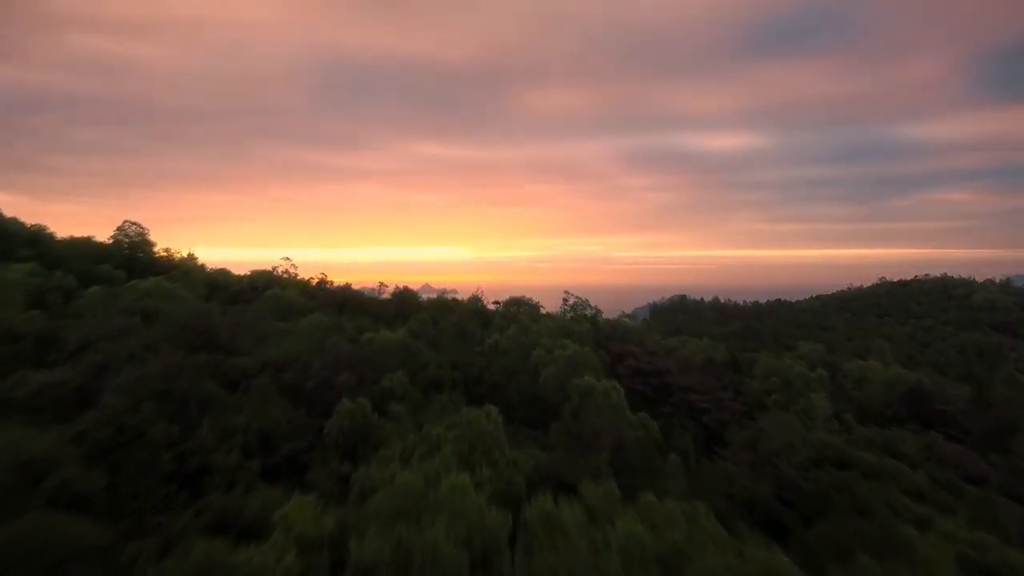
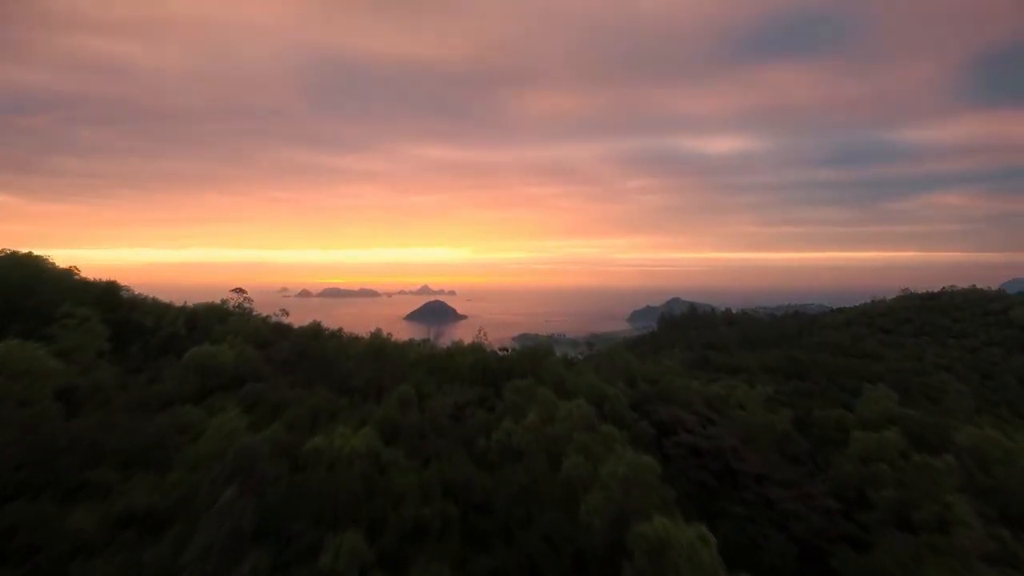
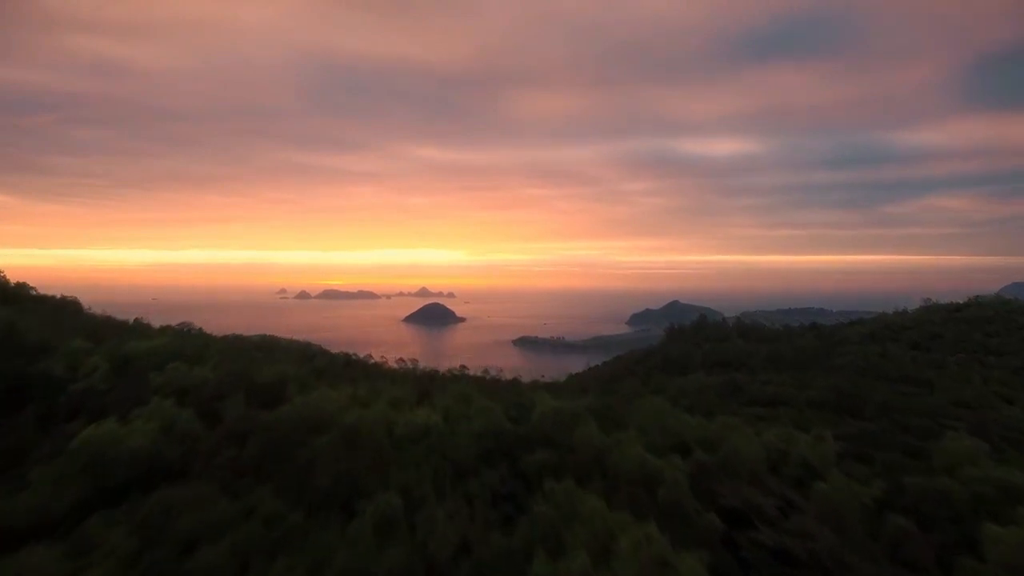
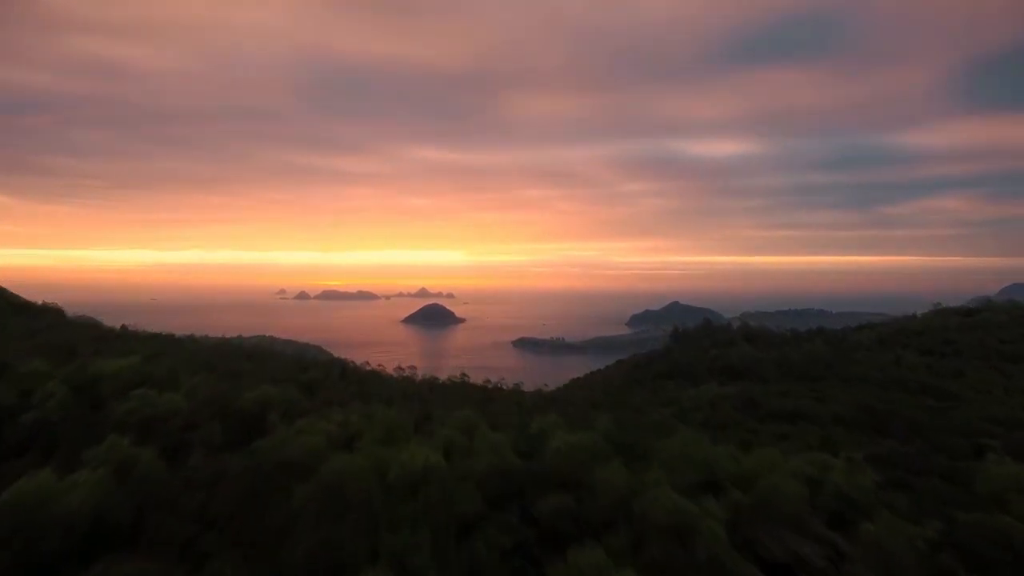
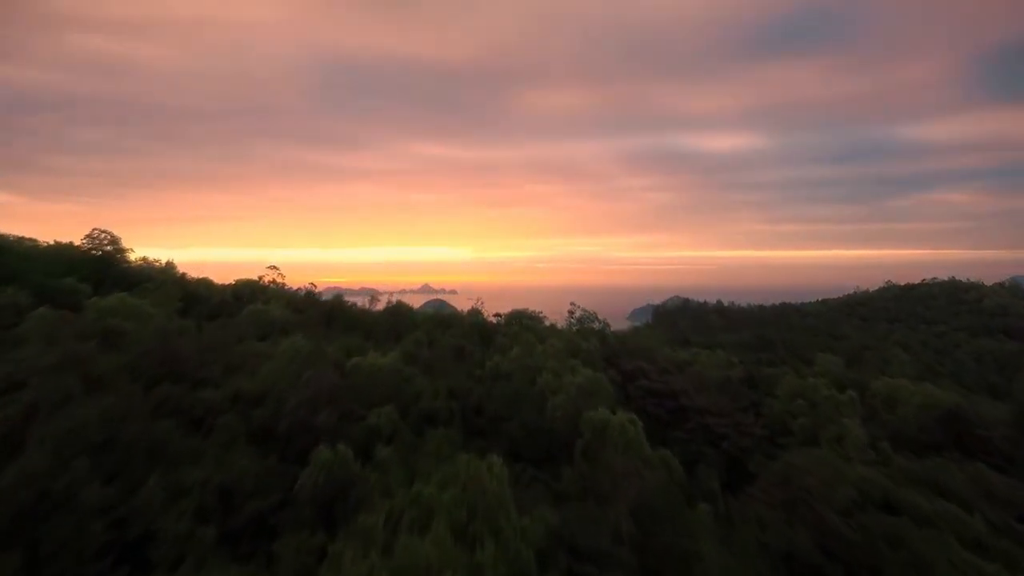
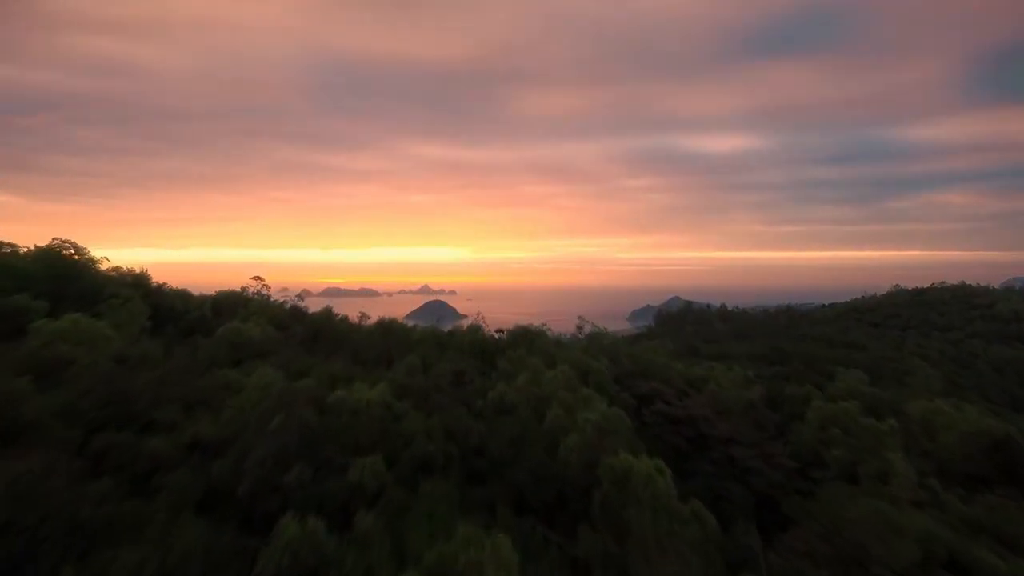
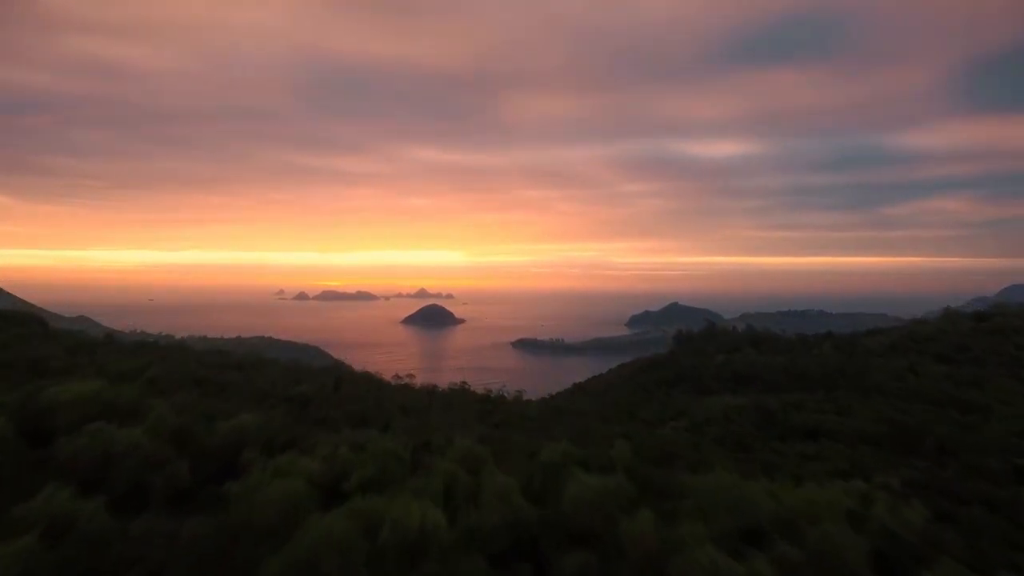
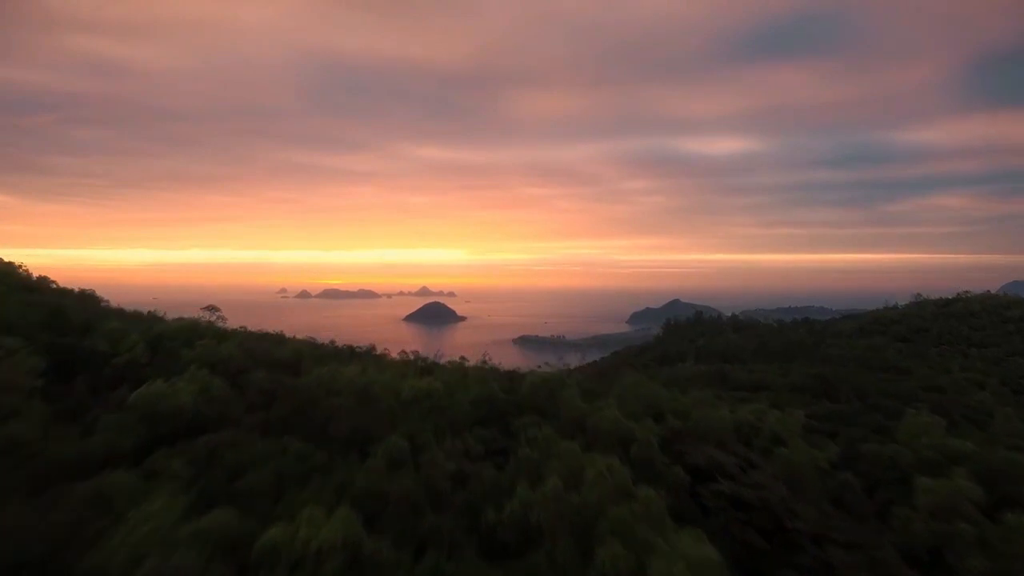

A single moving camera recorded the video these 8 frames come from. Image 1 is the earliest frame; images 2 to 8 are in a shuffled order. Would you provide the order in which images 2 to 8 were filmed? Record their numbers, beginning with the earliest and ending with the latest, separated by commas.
5, 6, 2, 8, 3, 4, 7
